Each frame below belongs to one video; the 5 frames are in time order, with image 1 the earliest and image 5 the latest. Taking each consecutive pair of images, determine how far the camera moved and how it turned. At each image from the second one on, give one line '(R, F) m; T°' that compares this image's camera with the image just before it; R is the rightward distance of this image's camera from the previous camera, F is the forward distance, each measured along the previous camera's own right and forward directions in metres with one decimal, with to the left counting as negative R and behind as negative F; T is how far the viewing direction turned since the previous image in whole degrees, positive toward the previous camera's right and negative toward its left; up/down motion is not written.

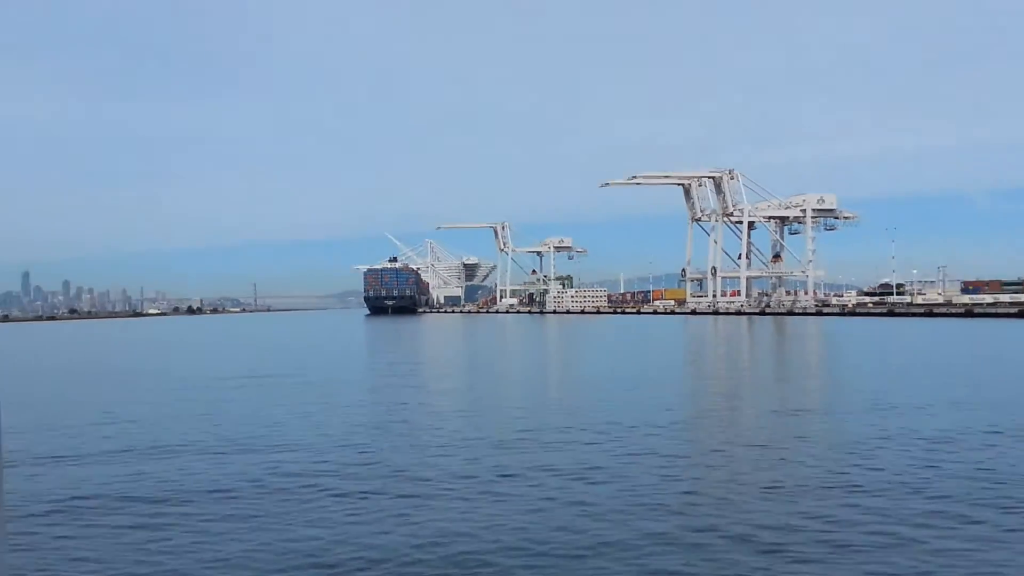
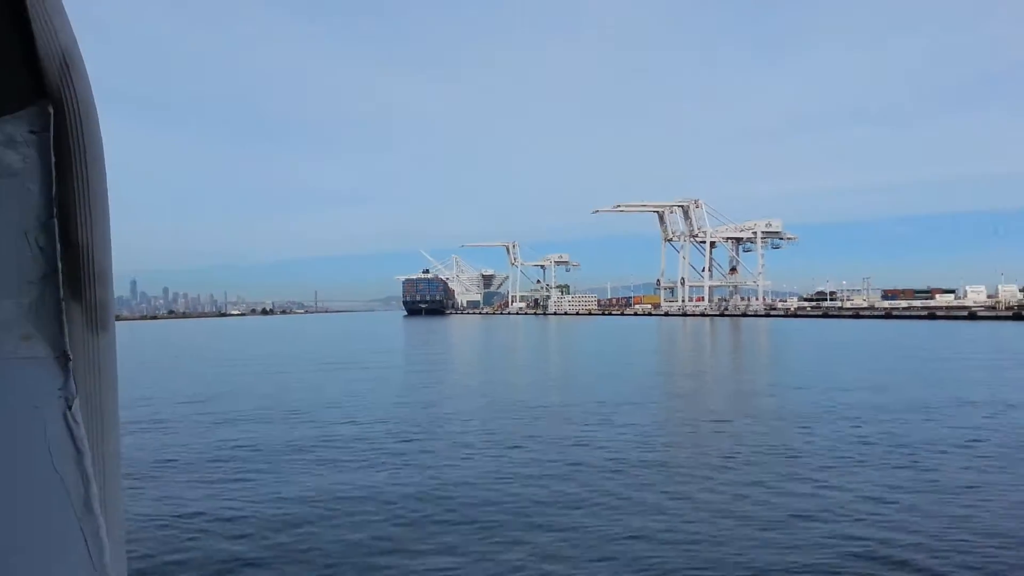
(-0.5, -2.8) m; +1°
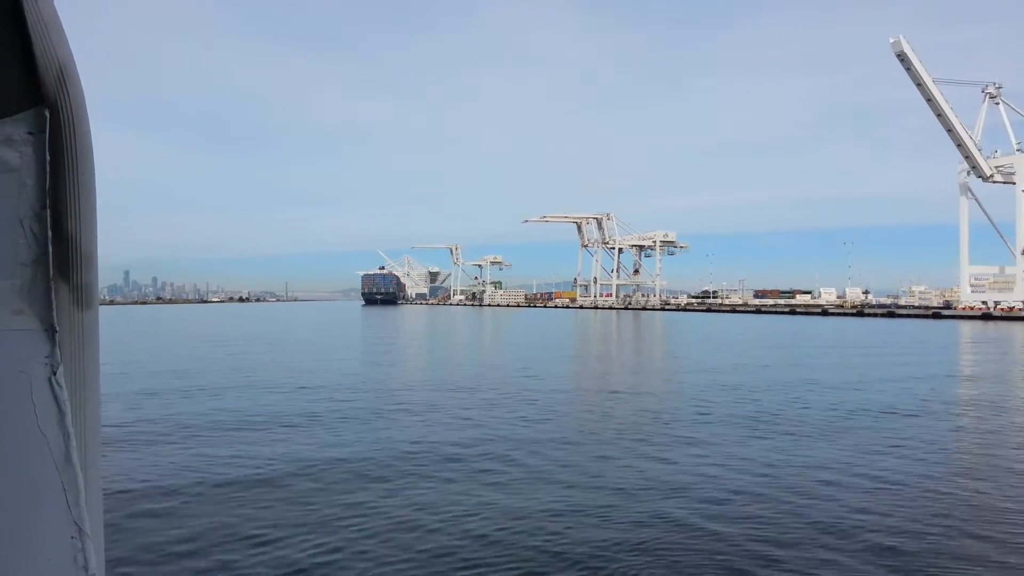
(-0.4, -2.8) m; +6°
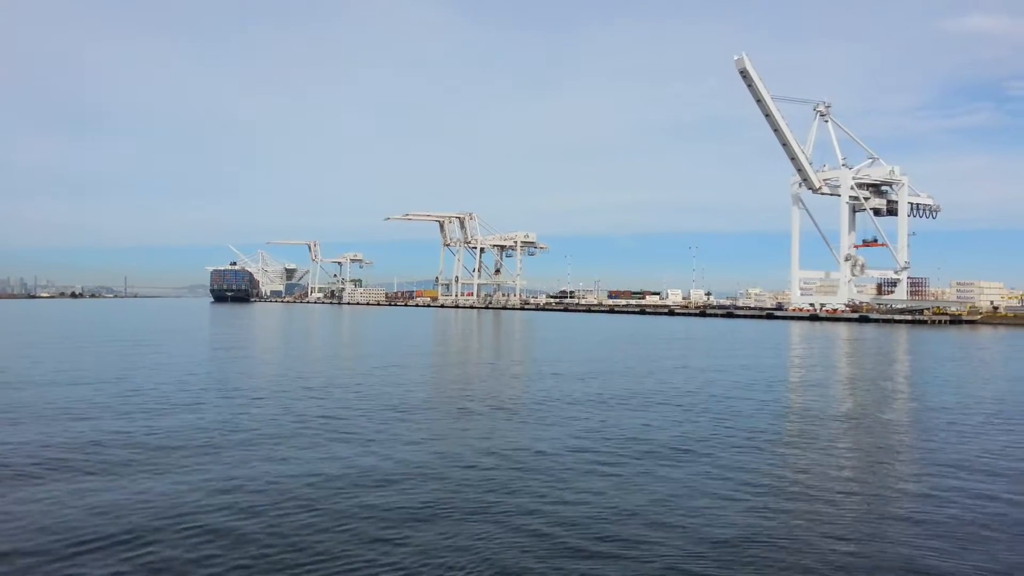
(-0.1, 0.0) m; +11°
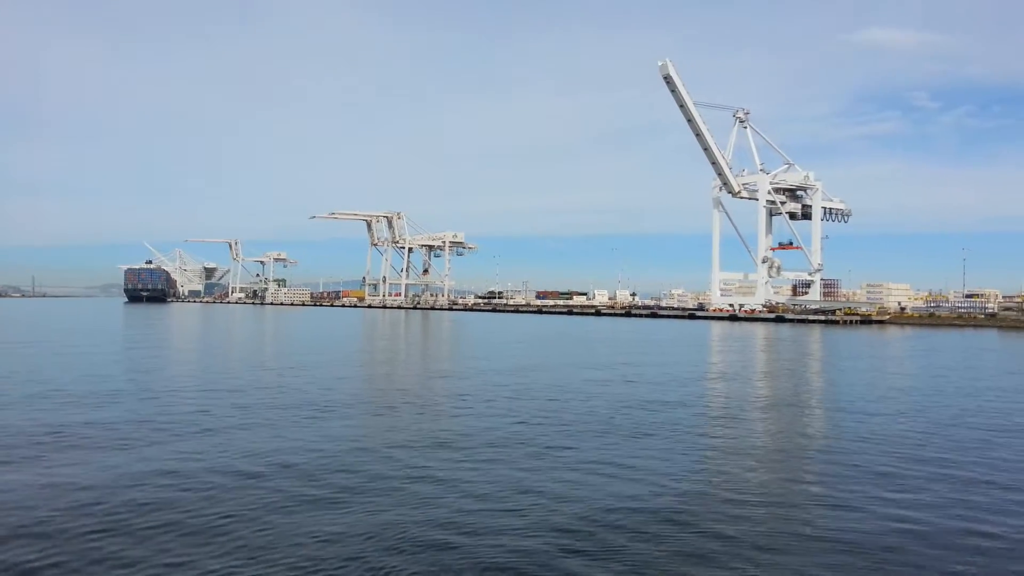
(0.0, 0.0) m; +5°
